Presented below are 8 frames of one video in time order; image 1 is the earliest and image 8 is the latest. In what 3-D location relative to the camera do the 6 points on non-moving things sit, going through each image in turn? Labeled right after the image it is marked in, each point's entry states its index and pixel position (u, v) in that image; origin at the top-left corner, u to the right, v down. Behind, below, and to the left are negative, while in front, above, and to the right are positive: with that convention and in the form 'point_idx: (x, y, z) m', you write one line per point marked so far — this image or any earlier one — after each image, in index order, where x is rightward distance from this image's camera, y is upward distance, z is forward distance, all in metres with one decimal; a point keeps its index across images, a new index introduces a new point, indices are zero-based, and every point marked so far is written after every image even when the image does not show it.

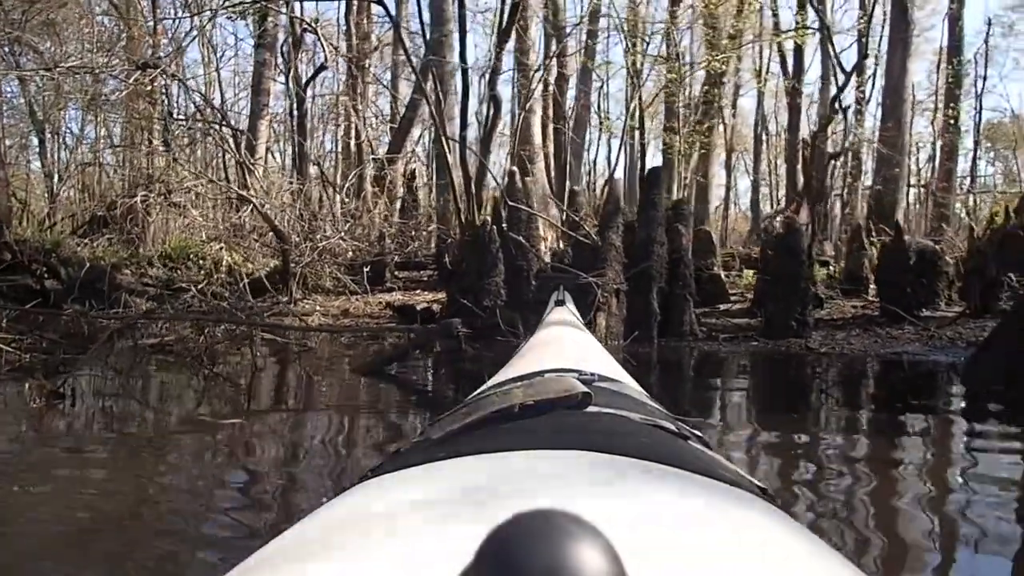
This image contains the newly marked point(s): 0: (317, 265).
0: (-3.1, +0.4, +12.0) m
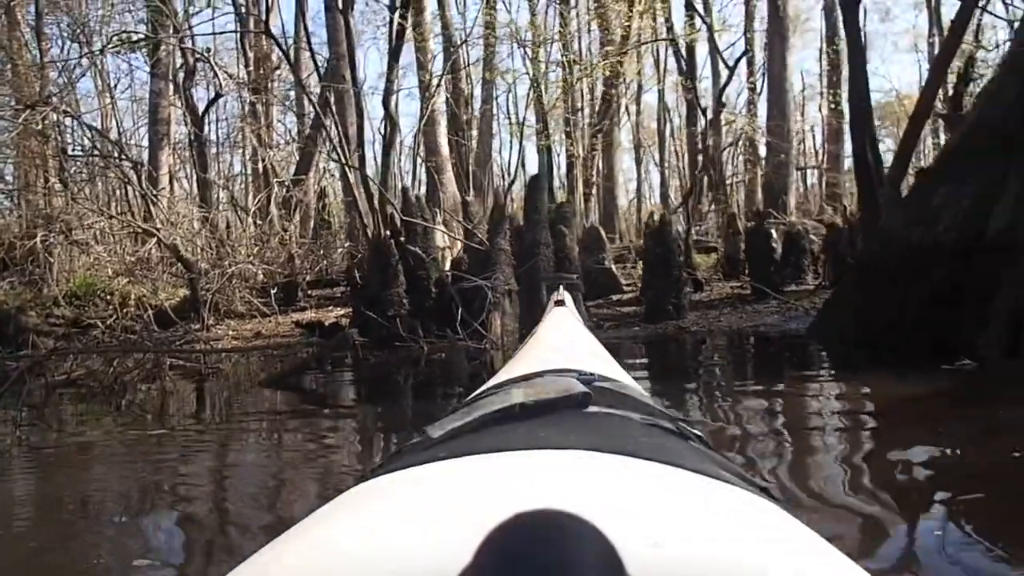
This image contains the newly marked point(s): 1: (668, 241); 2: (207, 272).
0: (-4.5, 0.0, +12.0) m
1: (+2.0, +0.9, +12.3) m
2: (-4.7, +0.2, +11.7) m
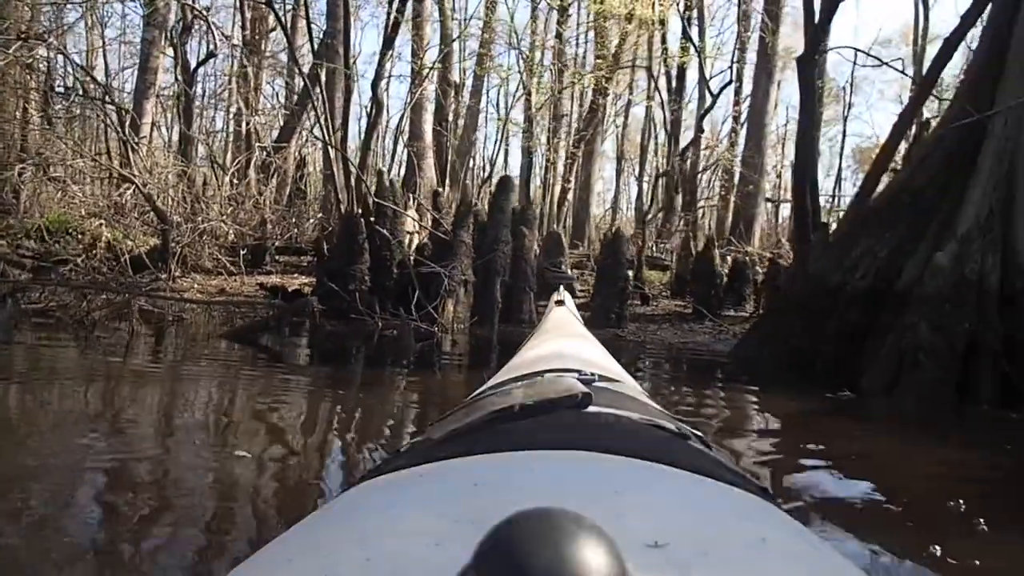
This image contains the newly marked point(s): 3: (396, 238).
0: (-5.1, +0.7, +12.3) m
1: (+1.5, +0.8, +12.8) m
2: (-5.3, +1.0, +11.9) m
3: (-1.8, +0.7, +11.6) m
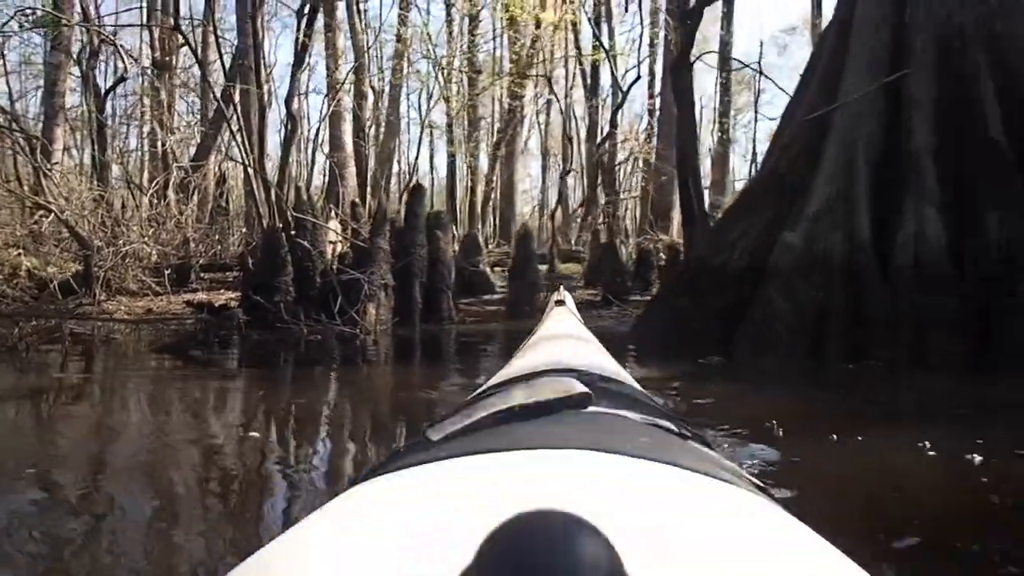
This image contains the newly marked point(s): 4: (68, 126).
0: (-6.4, +0.3, +12.3) m
1: (+0.1, +0.9, +13.4) m
2: (-6.5, +0.6, +11.9) m
3: (-3.0, +0.6, +11.9) m
4: (-8.7, +3.2, +14.7) m
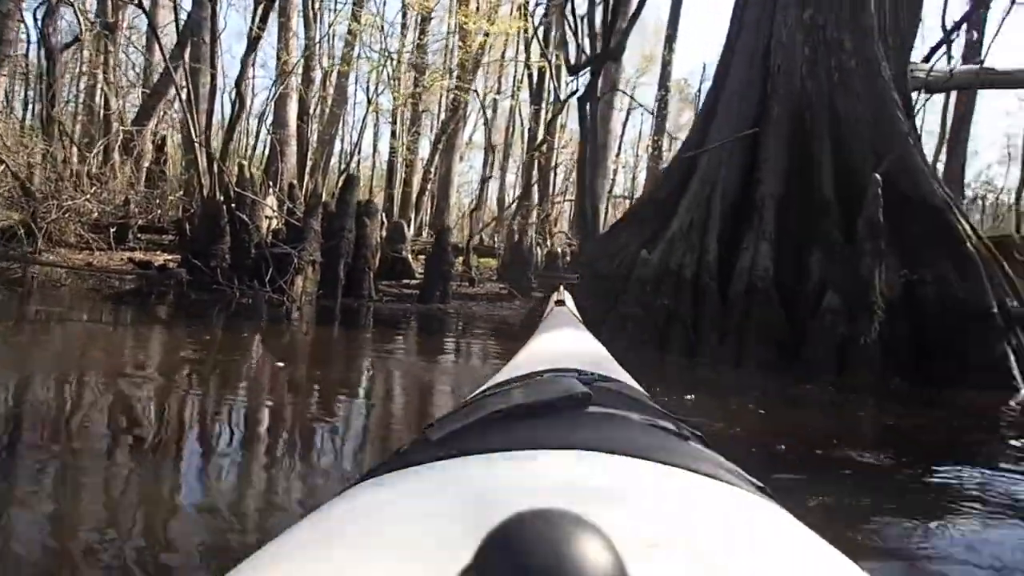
0: (-7.7, +1.1, +12.7) m
1: (-1.3, +1.1, +14.4) m
2: (-7.8, +1.4, +12.3) m
3: (-4.3, +1.1, +12.6) m
4: (-9.9, +4.2, +14.9) m
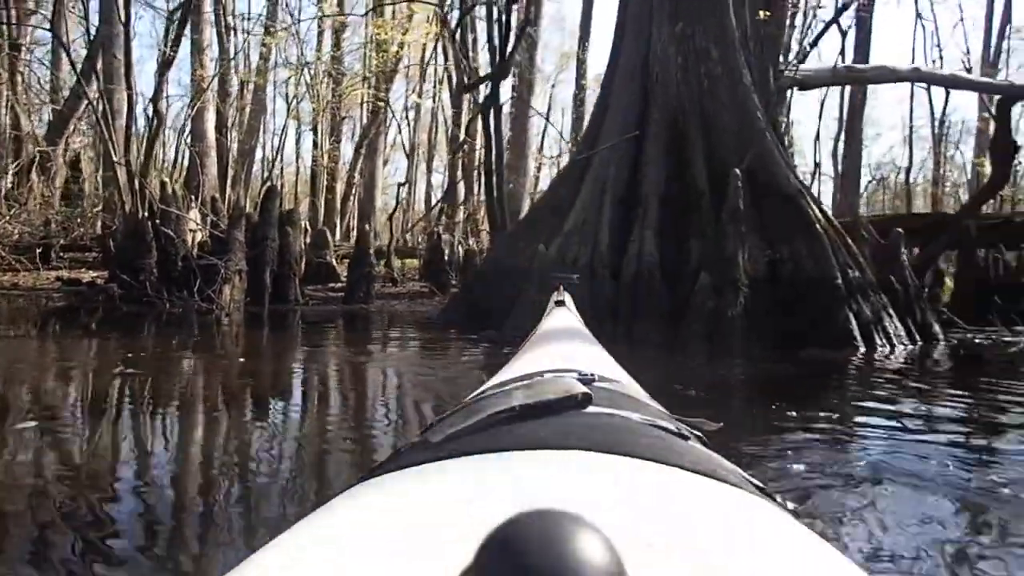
0: (-9.1, +0.7, +12.6) m
1: (-2.8, +1.1, +14.9) m
2: (-9.1, +1.0, +12.3) m
3: (-5.7, +0.9, +12.8) m
4: (-11.7, +3.7, +14.7) m
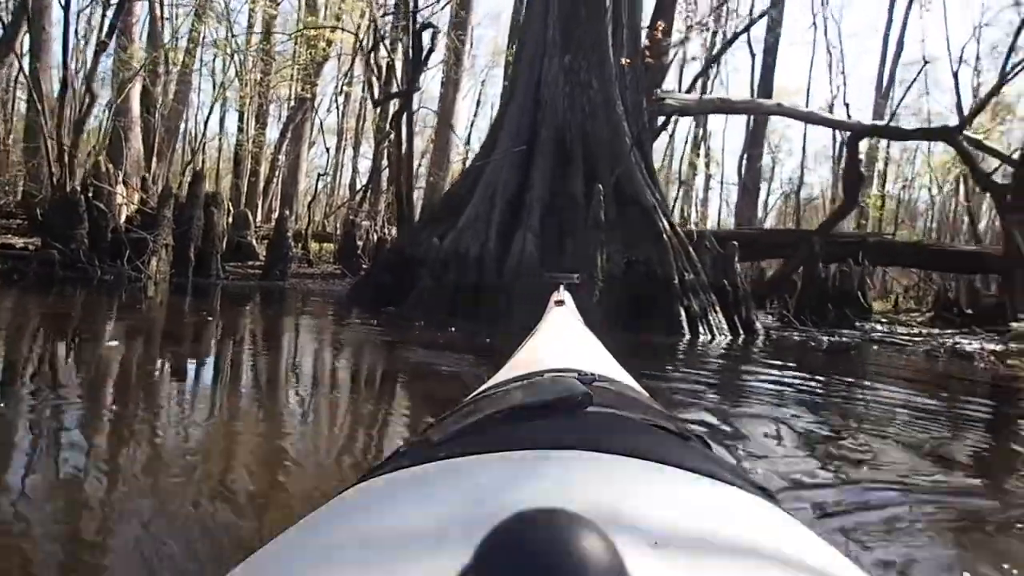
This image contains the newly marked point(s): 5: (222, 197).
0: (-10.7, +1.5, +12.9) m
1: (-4.7, +1.5, +15.8) m
2: (-10.7, +1.7, +12.6) m
3: (-7.3, +1.4, +13.5) m
4: (-13.3, +4.6, +14.6) m
5: (-5.9, +1.9, +15.2) m
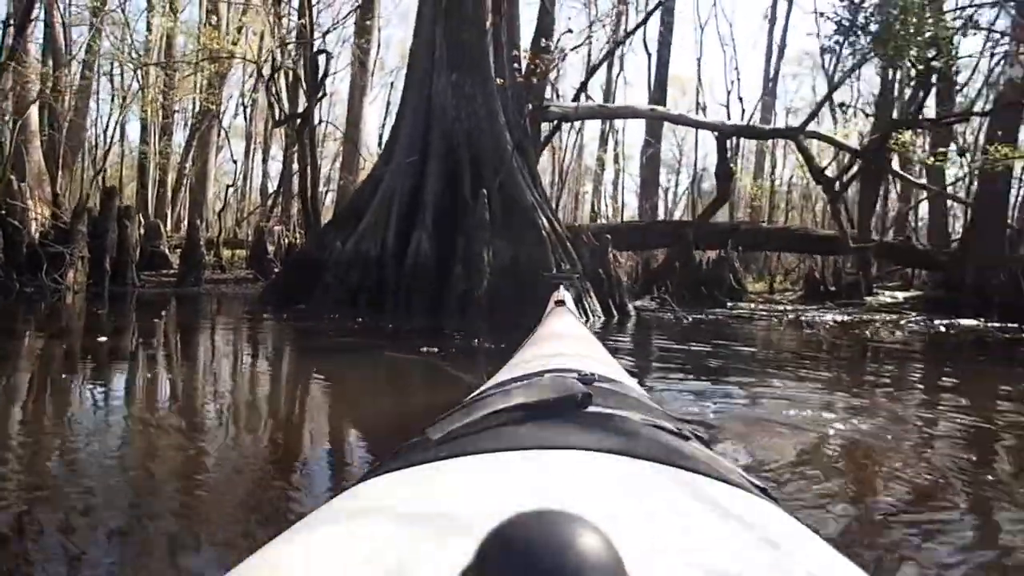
0: (-12.4, +1.1, +12.8) m
1: (-6.8, +1.3, +16.2) m
2: (-12.4, +1.3, +12.4) m
3: (-9.1, +1.2, +13.7) m
4: (-15.3, +4.1, +14.2) m
5: (-7.9, +1.7, +15.6) m
